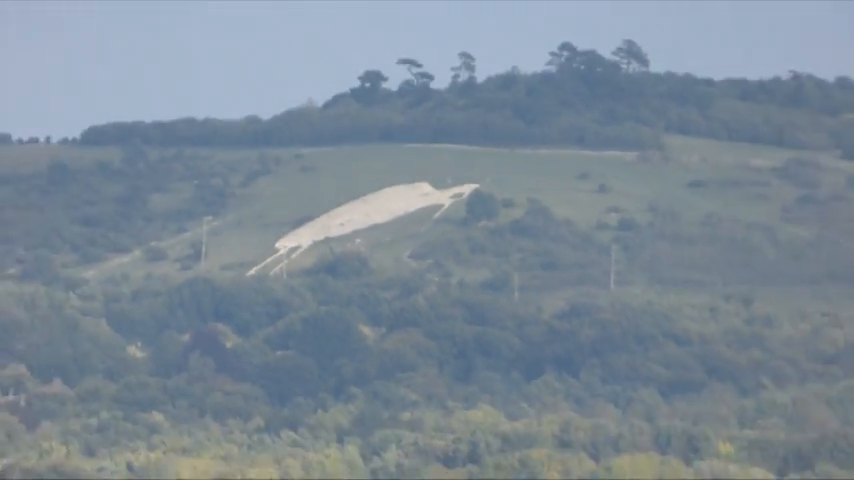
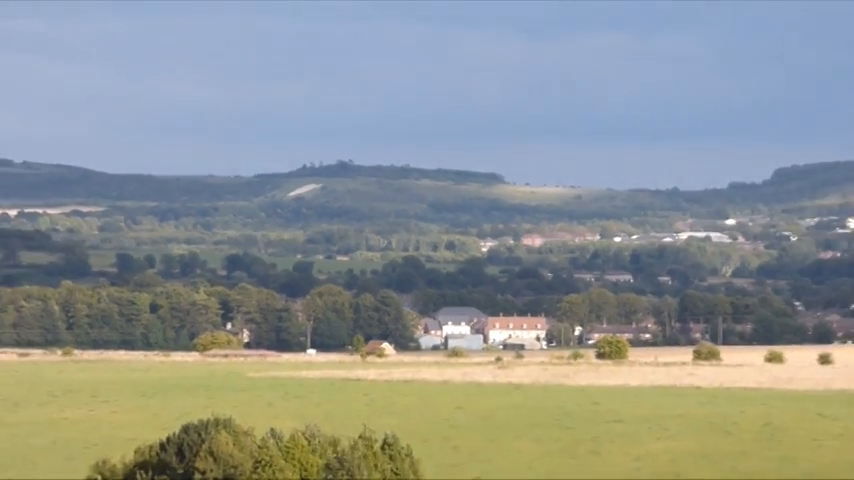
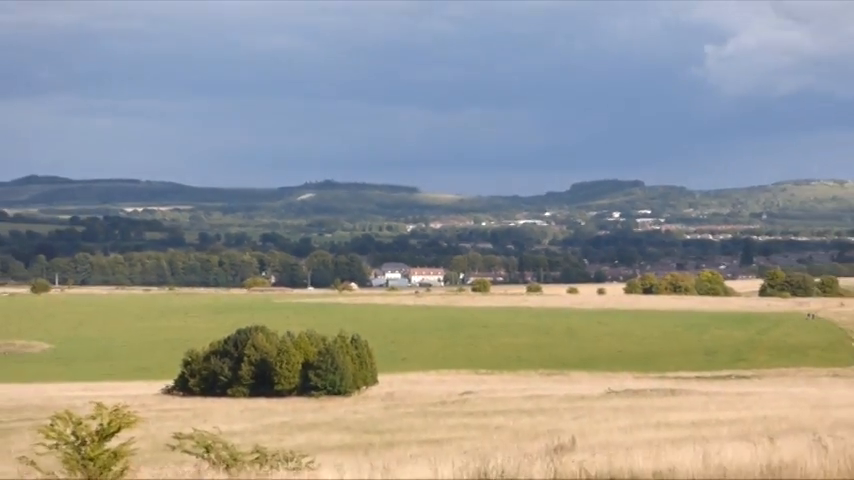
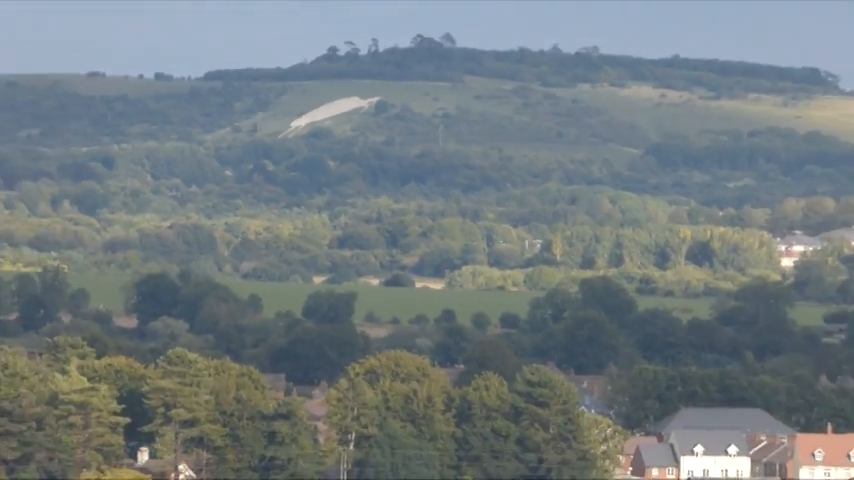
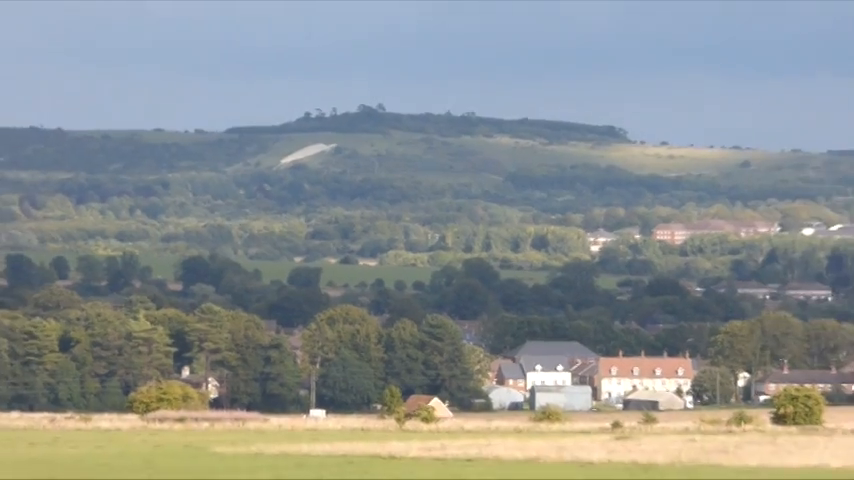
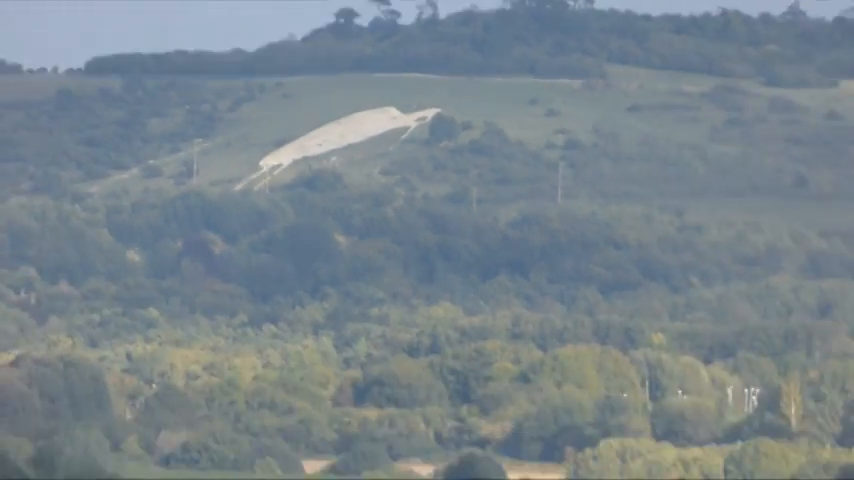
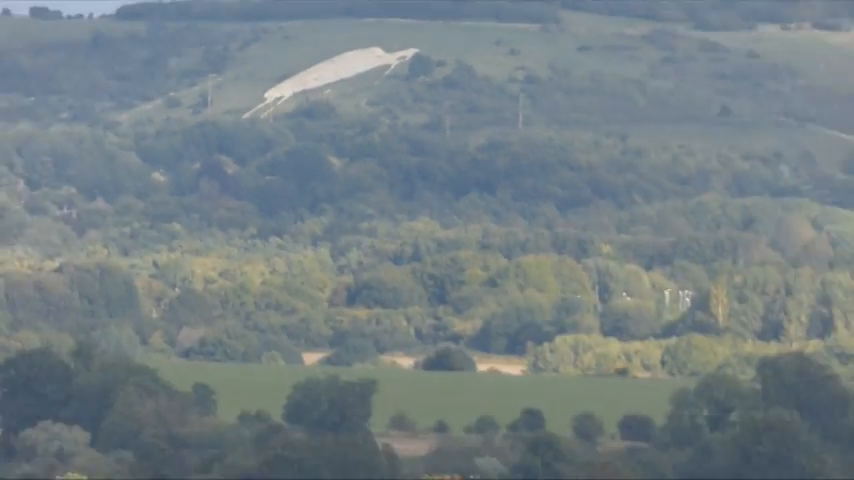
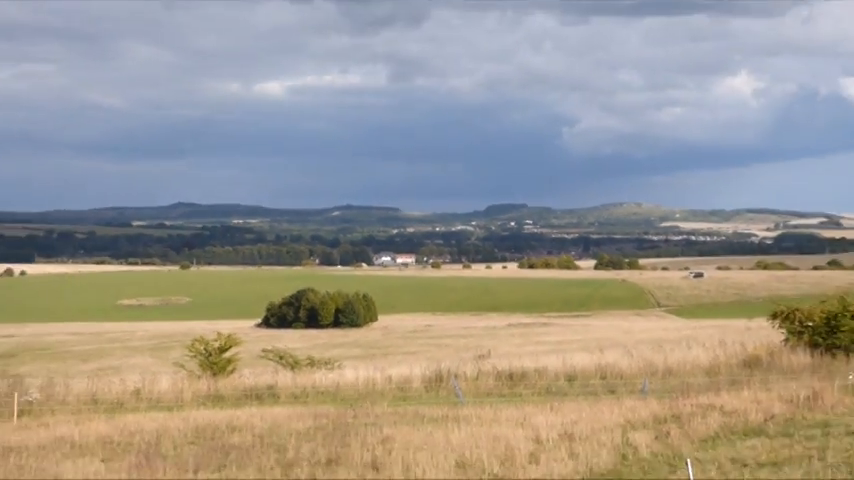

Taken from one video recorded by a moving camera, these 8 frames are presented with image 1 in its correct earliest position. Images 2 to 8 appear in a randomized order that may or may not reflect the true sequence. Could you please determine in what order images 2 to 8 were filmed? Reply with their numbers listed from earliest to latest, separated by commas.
6, 7, 4, 5, 2, 3, 8
